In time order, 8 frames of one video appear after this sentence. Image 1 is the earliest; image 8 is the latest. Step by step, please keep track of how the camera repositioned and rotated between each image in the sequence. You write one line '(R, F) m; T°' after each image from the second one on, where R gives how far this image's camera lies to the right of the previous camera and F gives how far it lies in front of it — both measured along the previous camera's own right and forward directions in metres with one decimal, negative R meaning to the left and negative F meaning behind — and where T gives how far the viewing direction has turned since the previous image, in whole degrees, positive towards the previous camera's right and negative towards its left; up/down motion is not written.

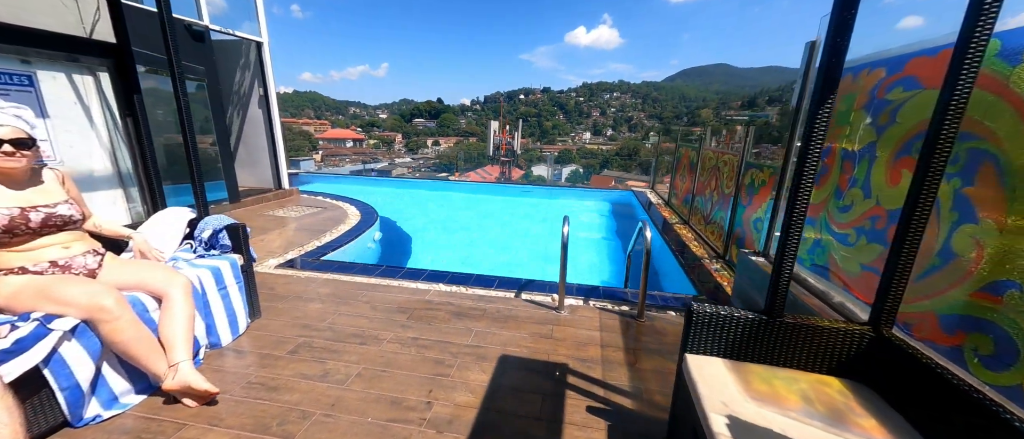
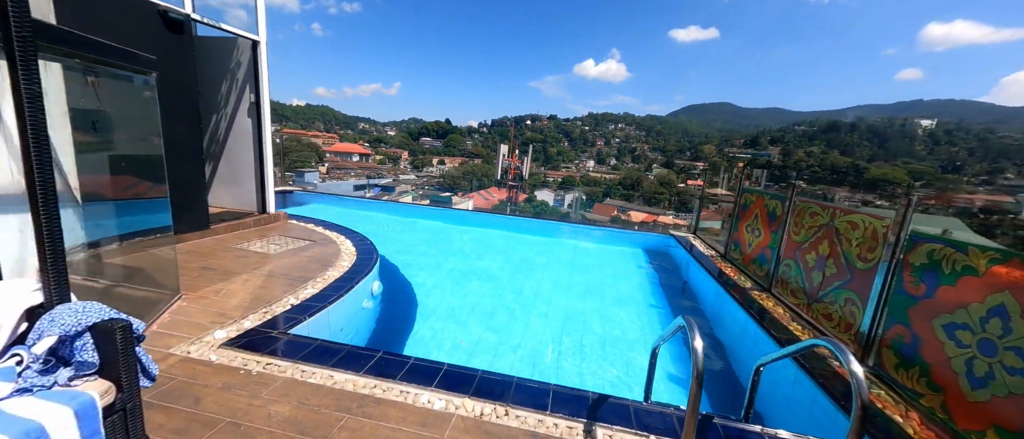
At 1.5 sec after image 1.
(-0.4, +1.0) m; 0°
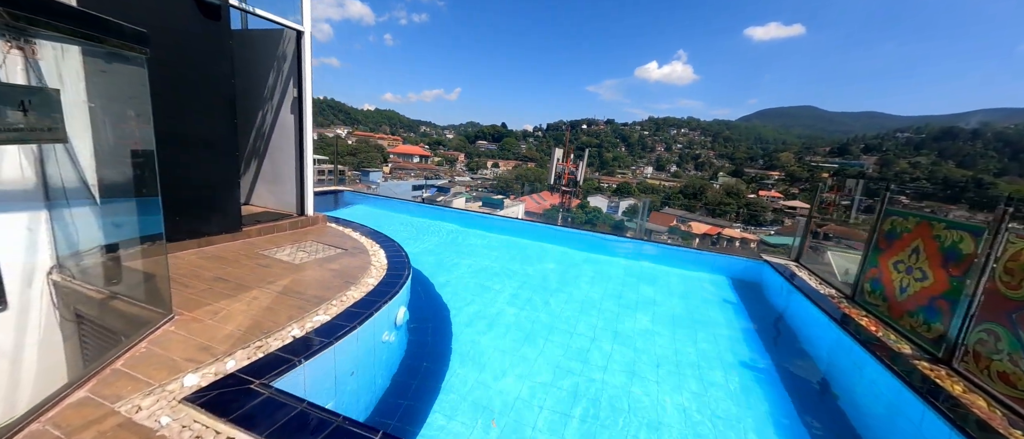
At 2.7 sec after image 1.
(-0.1, +0.8) m; -9°
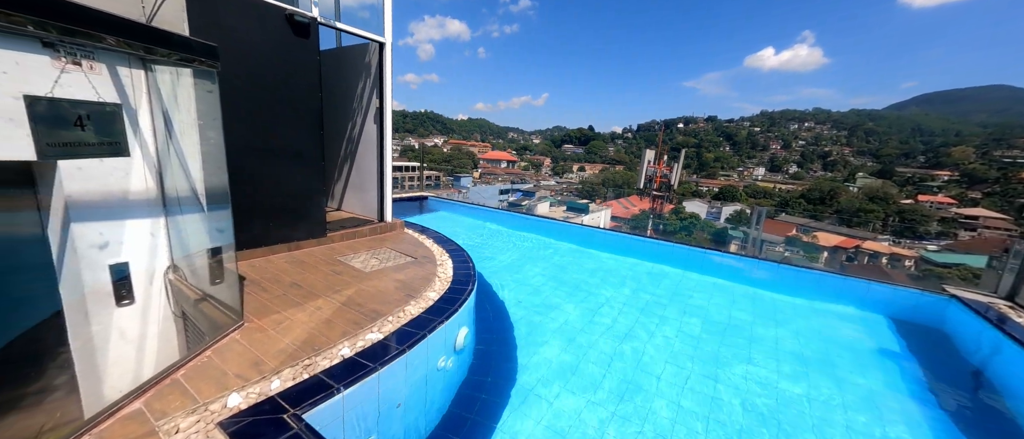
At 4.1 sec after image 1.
(+0.1, +0.5) m; -15°
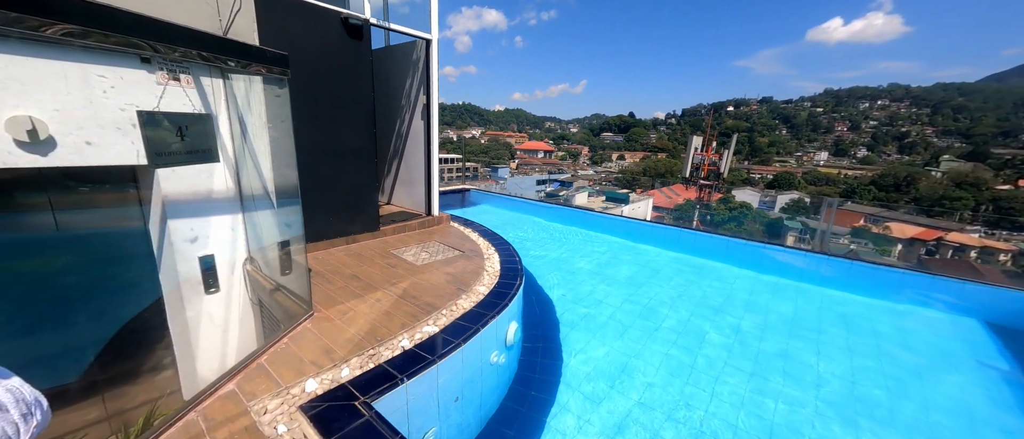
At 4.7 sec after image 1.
(-0.1, 0.0) m; -6°
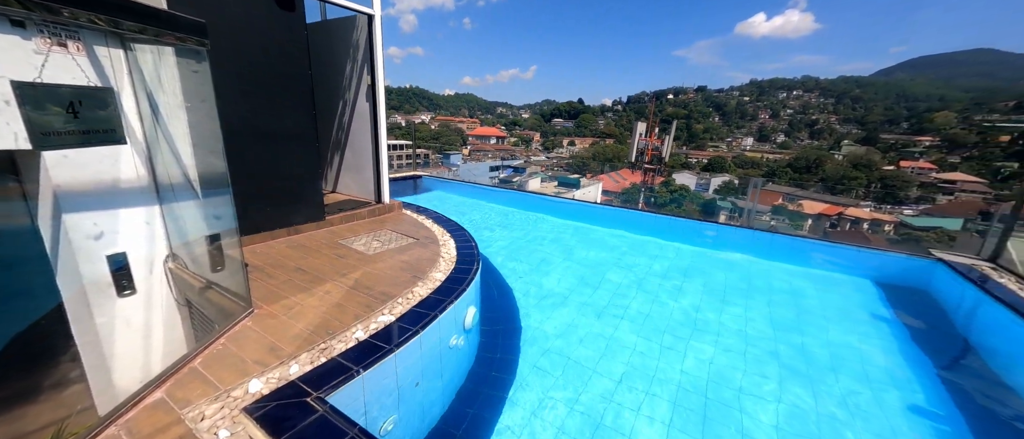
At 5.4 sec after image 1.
(0.0, 0.0) m; +8°
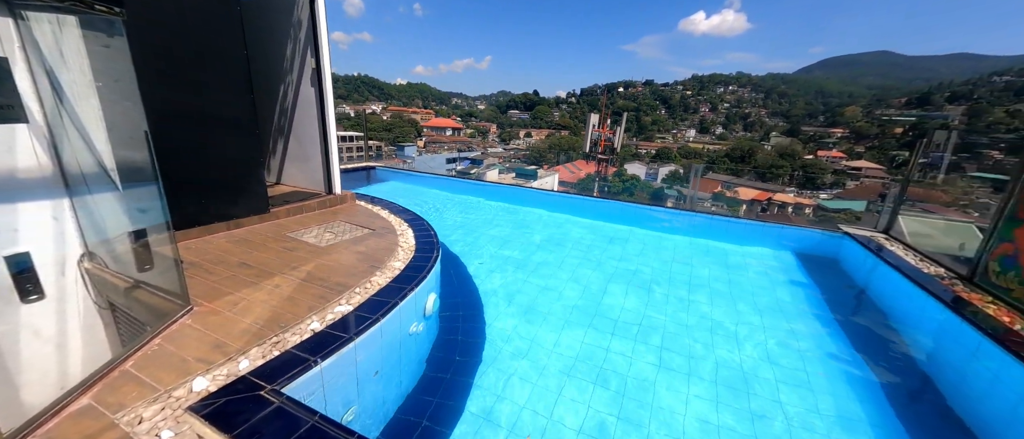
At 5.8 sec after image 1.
(0.0, -0.1) m; +7°
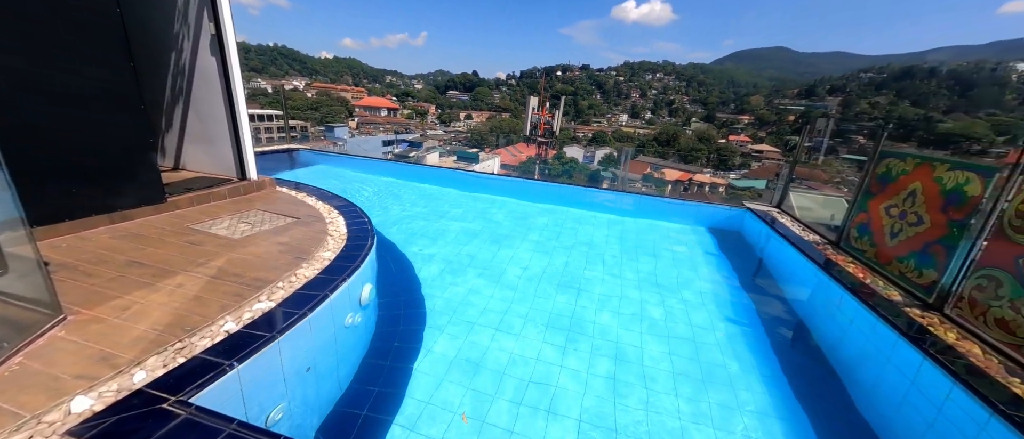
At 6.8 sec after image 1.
(+0.1, 0.0) m; +10°
